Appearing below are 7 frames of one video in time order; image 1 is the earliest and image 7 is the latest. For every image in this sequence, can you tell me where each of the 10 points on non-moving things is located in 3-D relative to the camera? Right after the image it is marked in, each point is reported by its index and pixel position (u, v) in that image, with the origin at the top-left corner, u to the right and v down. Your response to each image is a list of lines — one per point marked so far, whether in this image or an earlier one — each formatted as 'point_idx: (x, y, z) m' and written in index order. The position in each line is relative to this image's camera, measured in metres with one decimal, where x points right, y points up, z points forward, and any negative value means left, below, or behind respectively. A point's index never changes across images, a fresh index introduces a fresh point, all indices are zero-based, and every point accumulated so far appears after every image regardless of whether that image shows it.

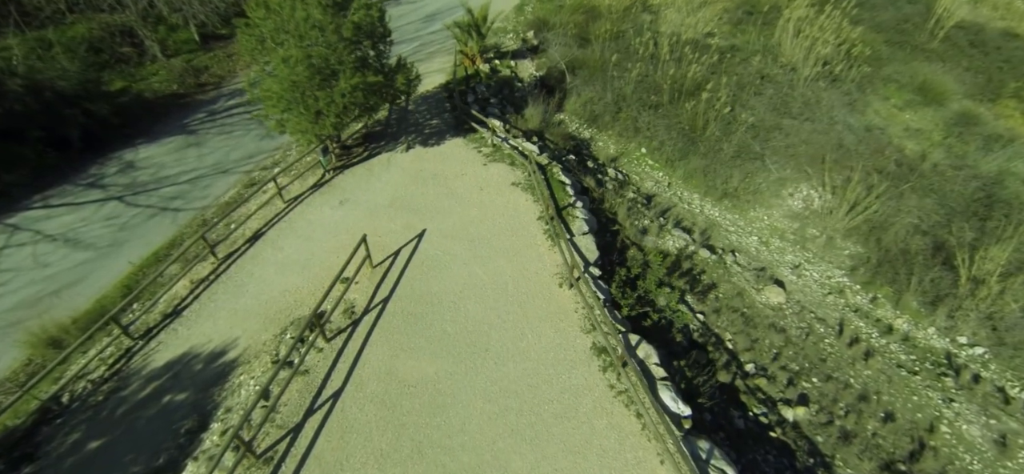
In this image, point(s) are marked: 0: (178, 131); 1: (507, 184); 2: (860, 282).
0: (-9.5, +3.0, +13.7) m
1: (-0.1, +1.1, +10.6) m
2: (+8.2, -1.1, +11.3) m
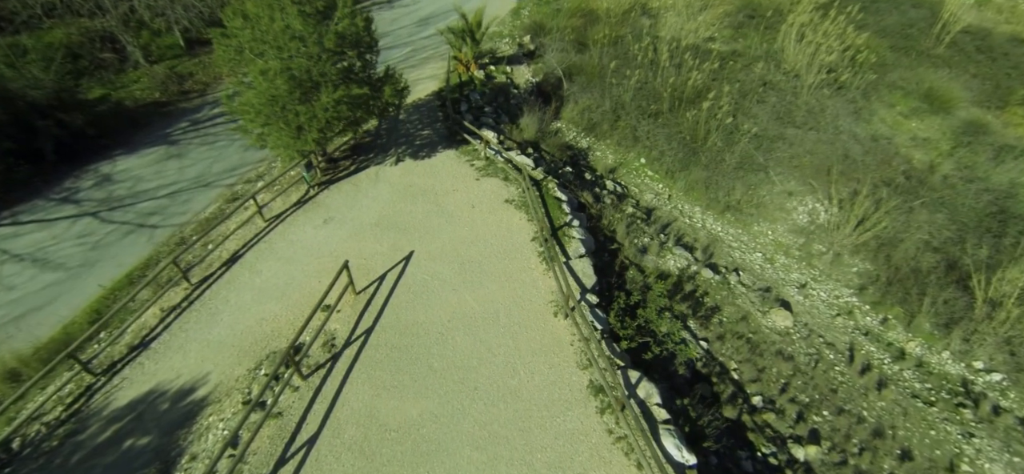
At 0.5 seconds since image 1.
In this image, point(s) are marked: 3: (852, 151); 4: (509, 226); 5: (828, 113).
0: (-9.7, +2.6, +13.2) m
1: (-0.2, +0.7, +10.0) m
2: (+8.0, -1.5, +10.8) m
3: (+9.9, +2.5, +14.0) m
4: (-0.1, +0.2, +9.4) m
5: (+10.1, +4.0, +15.3) m
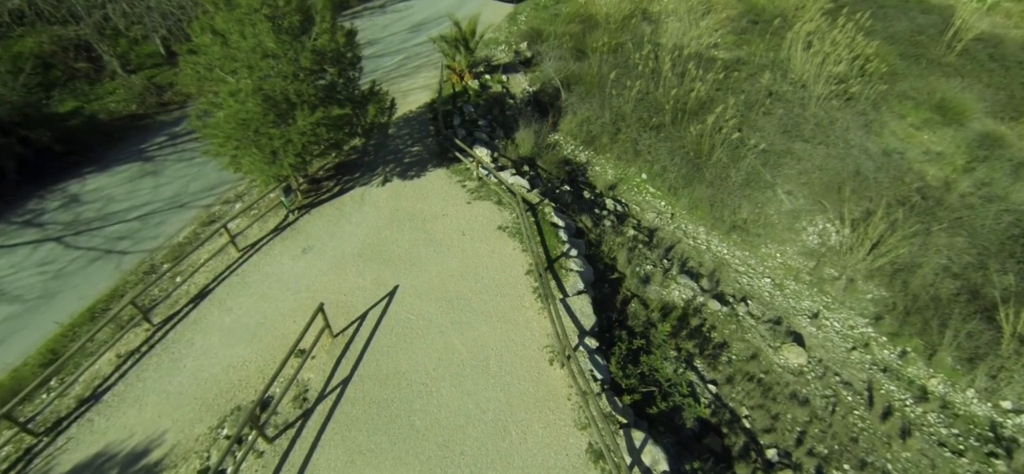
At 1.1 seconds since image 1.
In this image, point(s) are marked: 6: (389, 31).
0: (-9.8, +2.0, +12.5) m
1: (-0.4, +0.2, +9.4) m
2: (+7.9, -2.0, +10.1) m
3: (+9.8, +1.9, +13.4) m
4: (-0.2, -0.4, +8.7) m
5: (+9.9, +3.4, +14.7) m
6: (-5.0, +8.3, +19.6) m
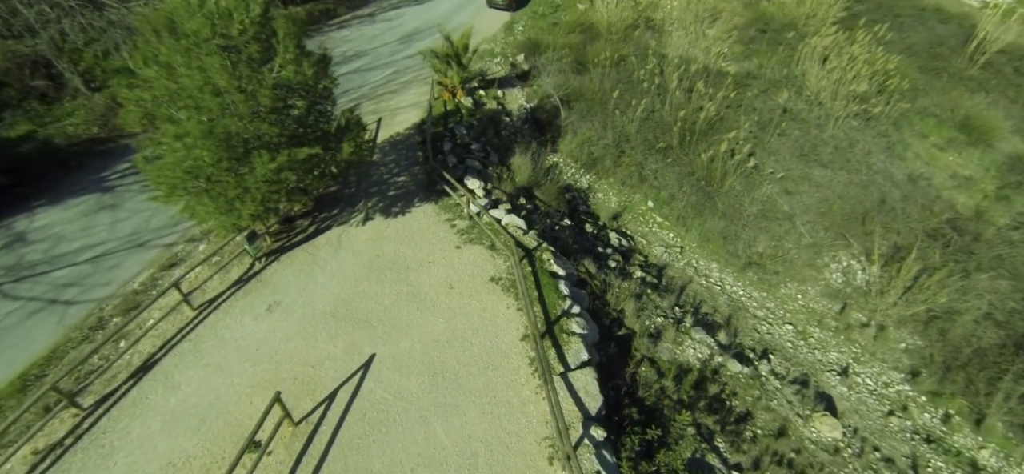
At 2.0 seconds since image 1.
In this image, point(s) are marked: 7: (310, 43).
0: (-9.9, +1.1, +11.3) m
1: (-0.5, -0.8, +8.3) m
2: (+7.8, -2.9, +9.1) m
3: (+9.6, +1.0, +12.3) m
4: (-0.3, -1.3, +7.6) m
5: (+9.8, +2.5, +13.6) m
6: (-5.2, +7.4, +18.5) m
7: (-7.7, +7.4, +18.3) m
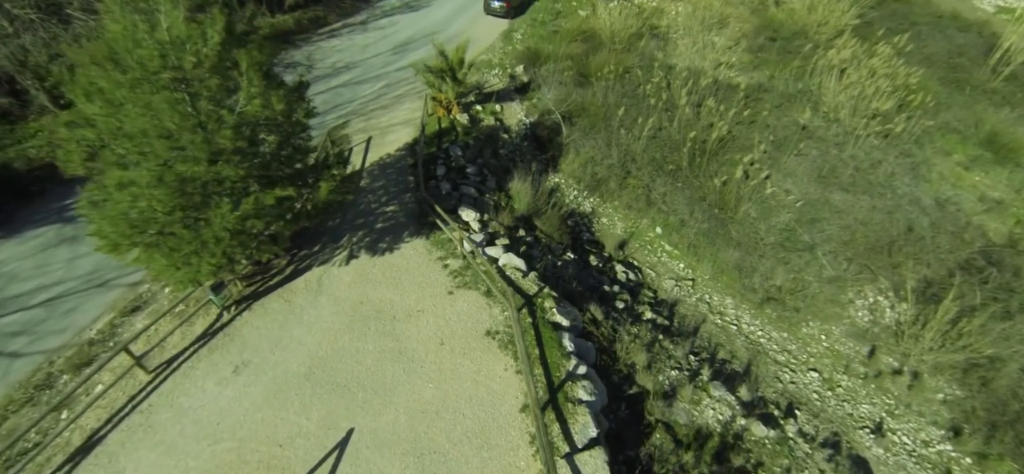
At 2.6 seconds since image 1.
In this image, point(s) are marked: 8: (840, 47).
0: (-9.9, +0.4, +10.4) m
1: (-0.5, -1.5, +7.4) m
2: (+7.8, -3.7, +8.2) m
3: (+9.6, +0.3, +11.4) m
4: (-0.3, -2.0, +6.7) m
5: (+9.8, +1.8, +12.7) m
6: (-5.2, +6.7, +17.6) m
7: (-7.7, +6.6, +17.3) m
8: (+11.1, +6.4, +16.3) m
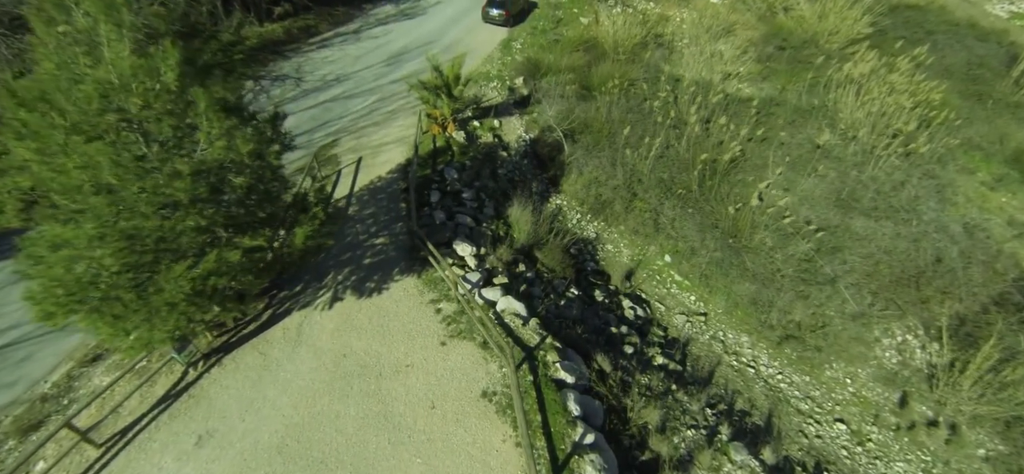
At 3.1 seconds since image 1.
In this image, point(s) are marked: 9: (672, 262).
0: (-10.0, -0.3, +9.6) m
1: (-0.5, -2.2, +6.6) m
2: (+7.7, -4.3, +7.4) m
3: (+9.6, -0.4, +10.7) m
4: (-0.3, -2.7, +5.9) m
5: (+9.7, +1.1, +11.9) m
6: (-5.2, +6.0, +16.8) m
7: (-7.7, +5.9, +16.6) m
8: (+11.0, +5.7, +15.5) m
9: (+3.8, -0.6, +11.4) m
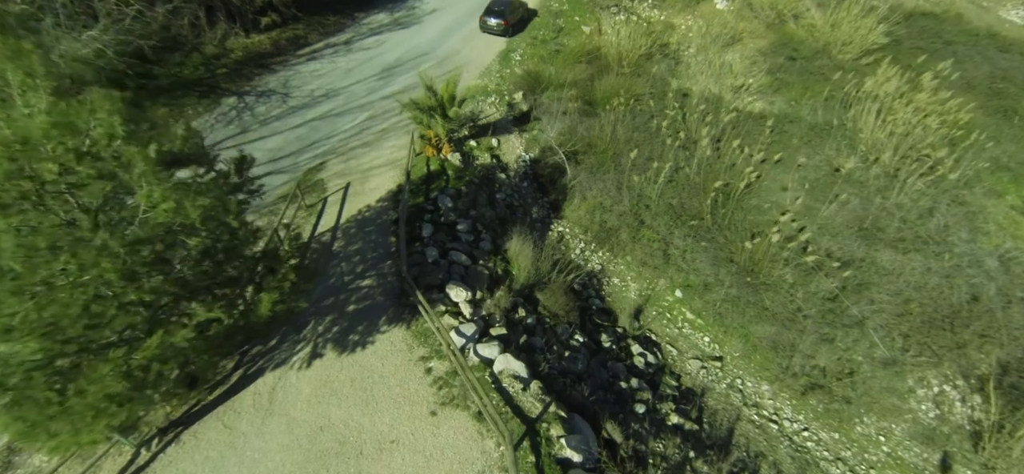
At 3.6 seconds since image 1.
0: (-10.0, -1.1, +8.8) m
1: (-0.5, -2.9, +5.7) m
2: (+7.7, -5.1, +6.5) m
3: (+9.6, -1.1, +9.8) m
4: (-0.3, -3.5, +5.1) m
5: (+9.7, +0.4, +11.1) m
6: (-5.3, +5.2, +15.9) m
7: (-7.8, +5.1, +15.7) m
8: (+11.0, +5.0, +14.7) m
9: (+3.8, -1.3, +10.6) m
